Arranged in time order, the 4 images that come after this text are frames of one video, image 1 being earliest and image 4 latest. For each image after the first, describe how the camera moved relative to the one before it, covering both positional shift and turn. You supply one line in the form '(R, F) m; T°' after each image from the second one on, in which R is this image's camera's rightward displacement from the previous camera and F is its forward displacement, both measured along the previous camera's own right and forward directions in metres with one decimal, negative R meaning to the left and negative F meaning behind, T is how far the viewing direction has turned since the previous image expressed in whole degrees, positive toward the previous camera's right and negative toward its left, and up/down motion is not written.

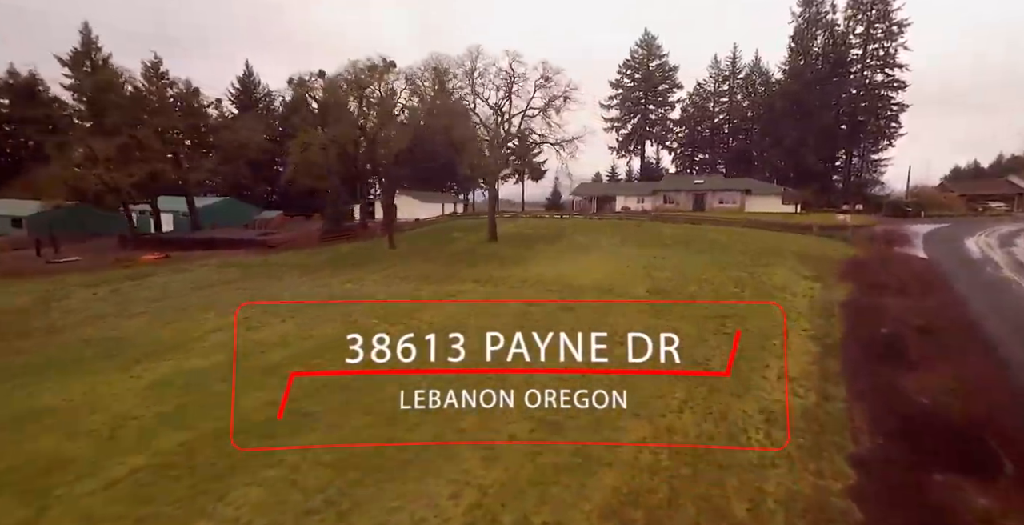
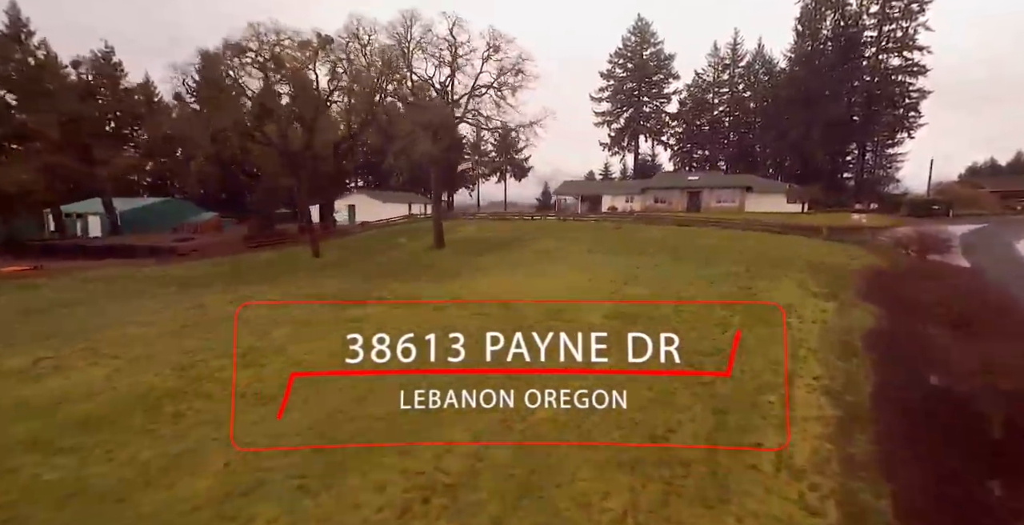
(+2.9, +5.3) m; -1°
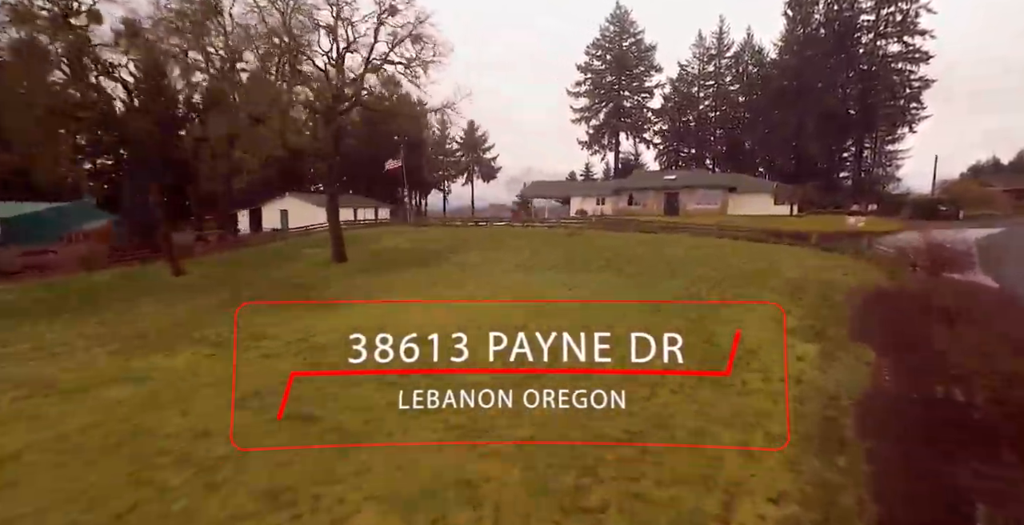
(+3.5, +4.9) m; 0°
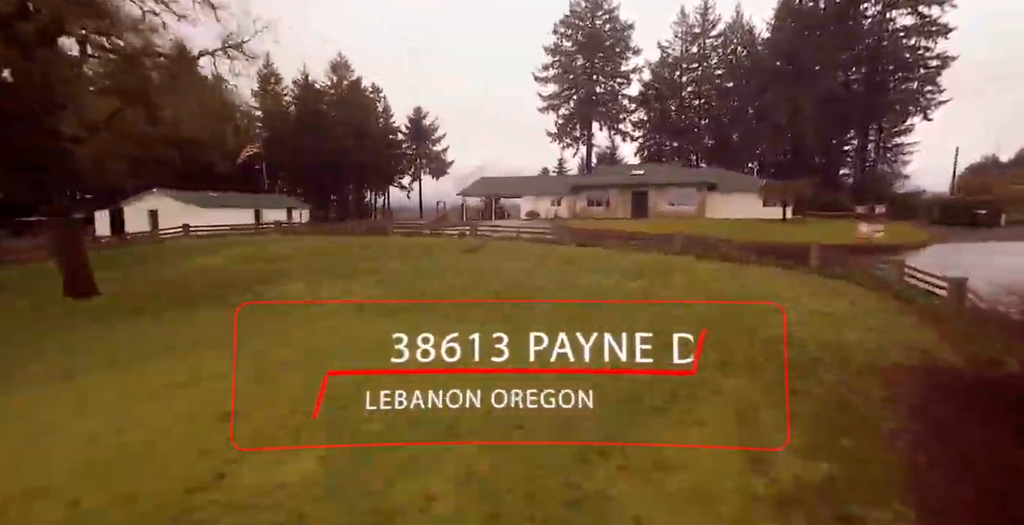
(+4.1, +7.6) m; +1°
